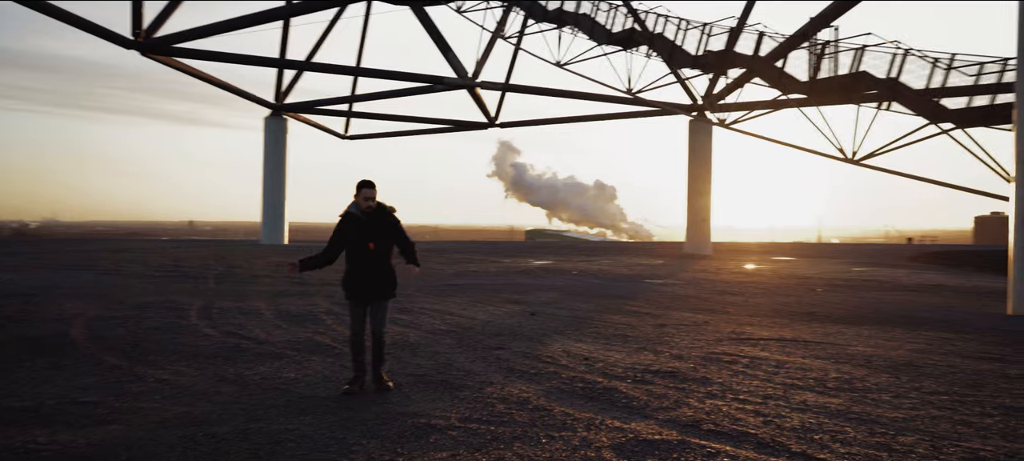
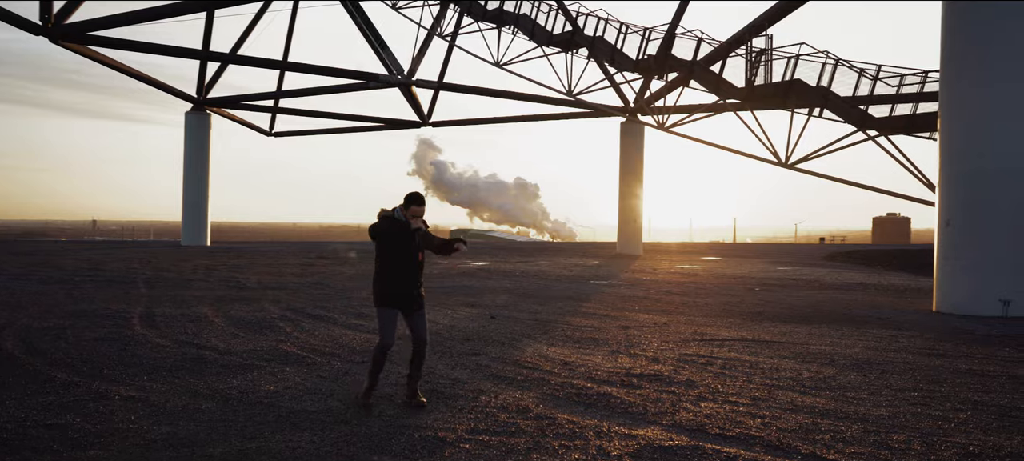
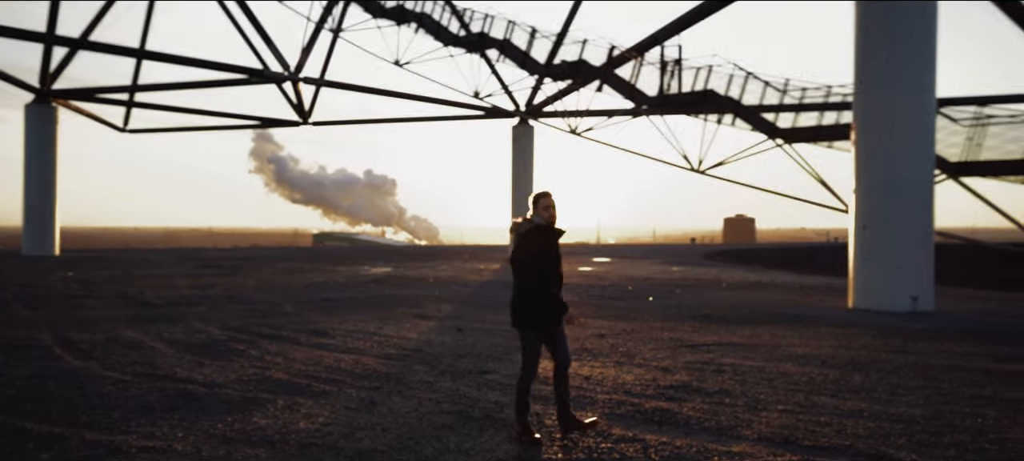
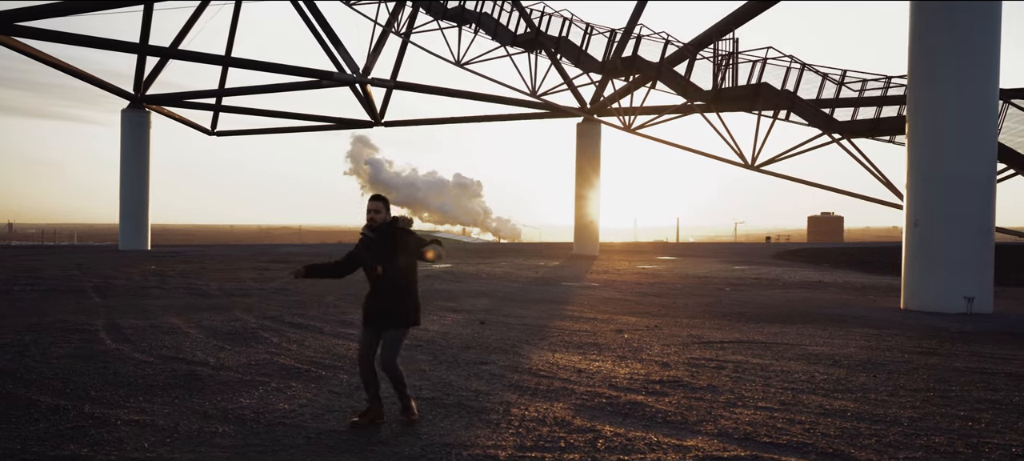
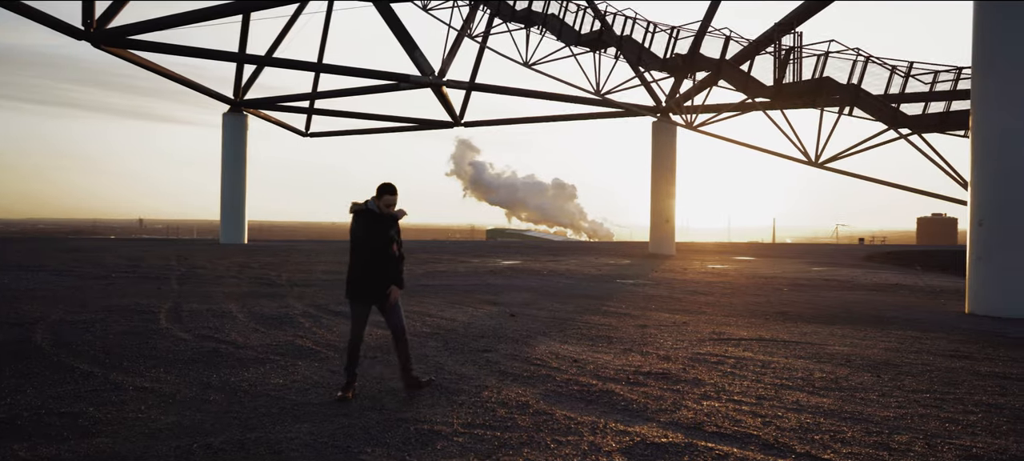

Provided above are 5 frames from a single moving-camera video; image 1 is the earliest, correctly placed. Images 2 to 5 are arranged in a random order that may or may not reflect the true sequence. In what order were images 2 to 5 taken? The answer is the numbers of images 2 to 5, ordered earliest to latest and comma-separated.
5, 2, 4, 3
